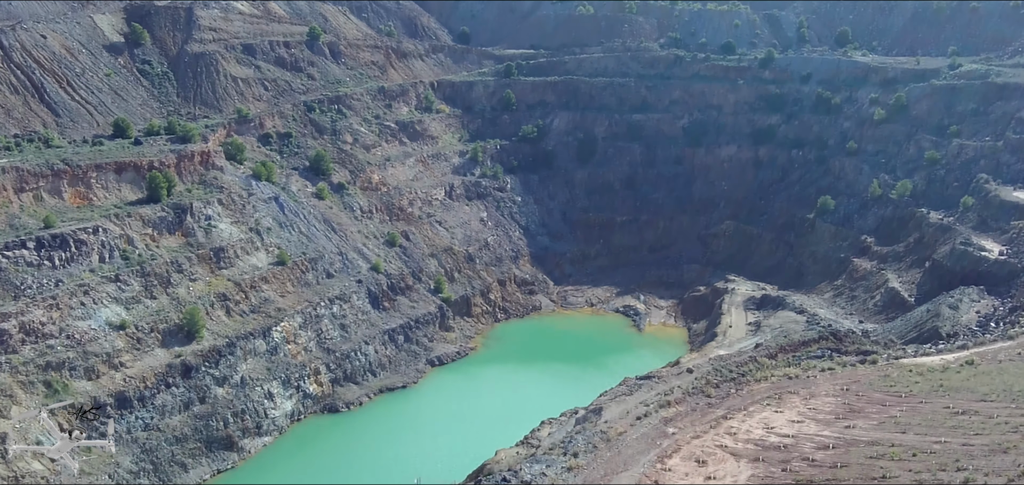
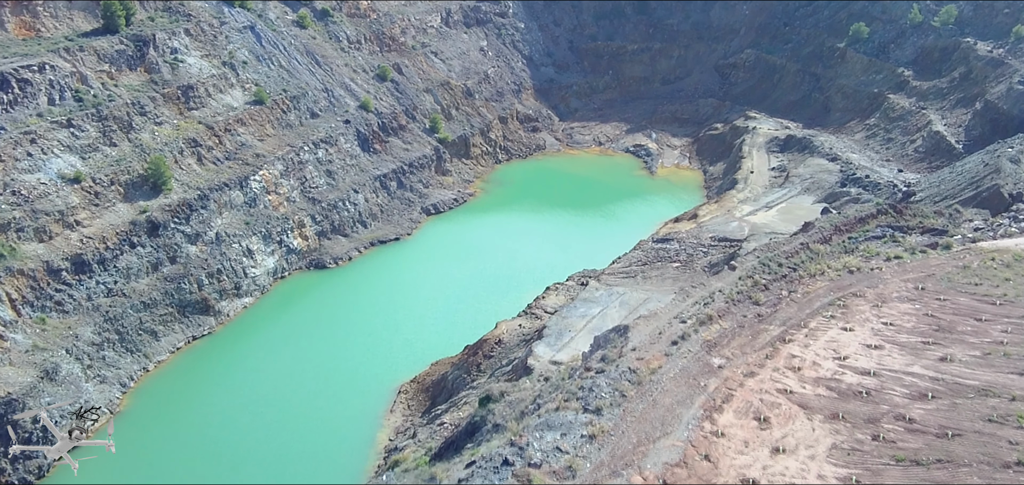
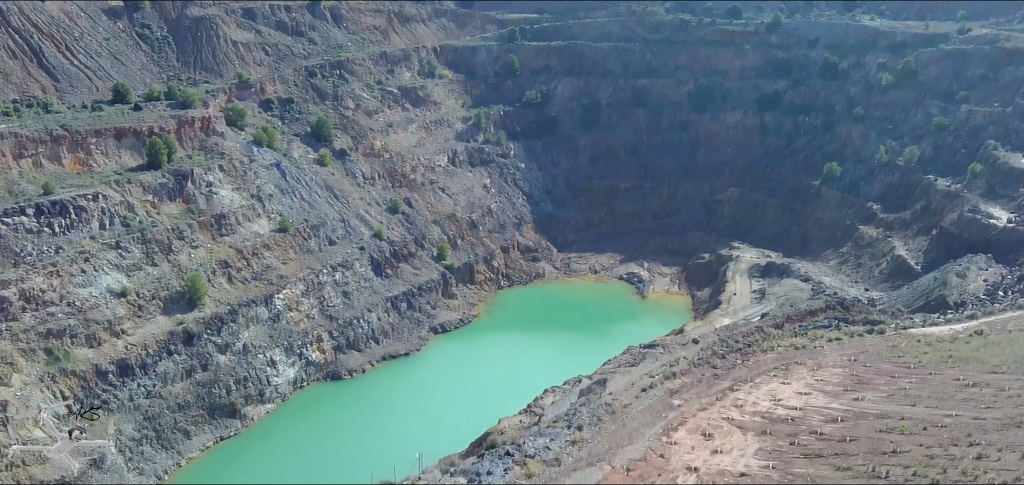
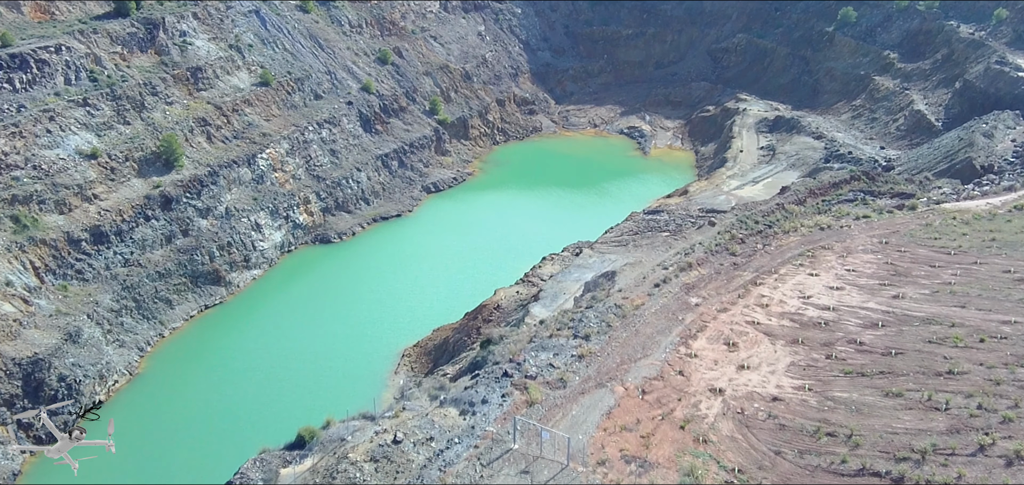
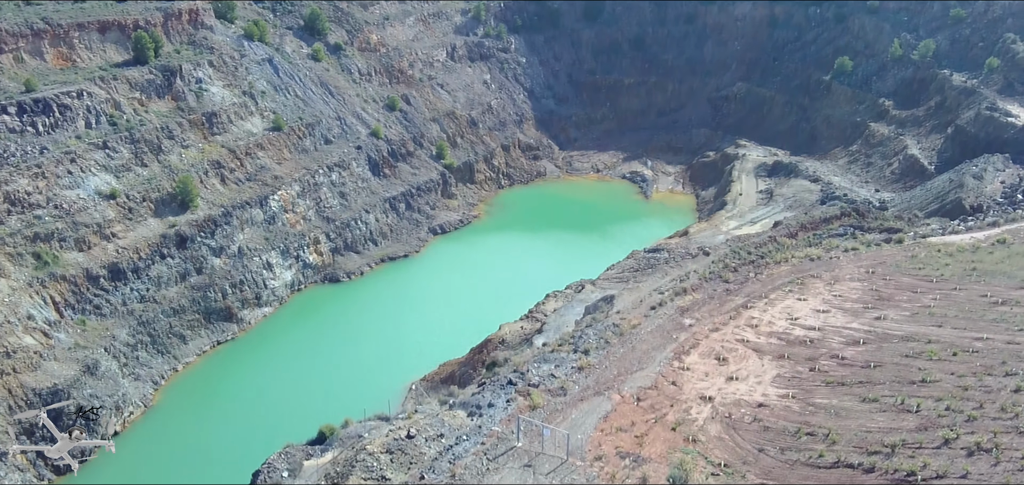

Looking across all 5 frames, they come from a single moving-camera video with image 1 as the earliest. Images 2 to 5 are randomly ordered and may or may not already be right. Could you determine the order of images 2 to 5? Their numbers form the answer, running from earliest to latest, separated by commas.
3, 5, 4, 2
